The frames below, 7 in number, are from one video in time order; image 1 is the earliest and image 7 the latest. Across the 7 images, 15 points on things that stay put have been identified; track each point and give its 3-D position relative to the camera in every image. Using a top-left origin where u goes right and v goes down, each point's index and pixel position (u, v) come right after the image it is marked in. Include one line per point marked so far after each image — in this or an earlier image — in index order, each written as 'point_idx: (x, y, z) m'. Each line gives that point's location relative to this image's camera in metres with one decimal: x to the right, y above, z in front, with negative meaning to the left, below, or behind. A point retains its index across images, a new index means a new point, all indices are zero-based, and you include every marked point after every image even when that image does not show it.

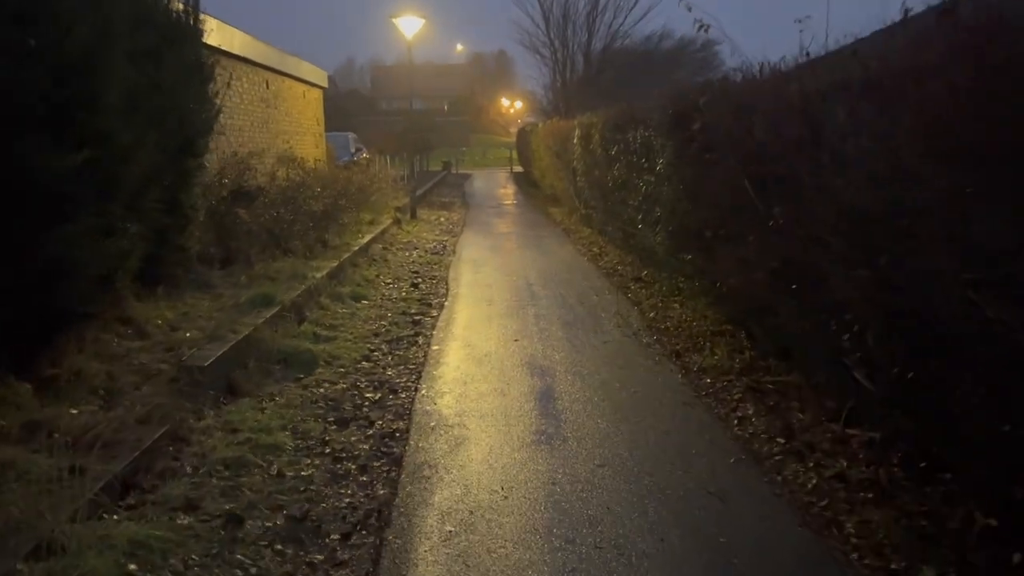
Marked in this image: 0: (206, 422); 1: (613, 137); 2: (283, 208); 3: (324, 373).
0: (-2.0, -0.9, +5.3) m
1: (+1.4, +2.1, +11.1) m
2: (-3.1, +1.1, +11.1) m
3: (-1.5, -0.7, +6.7) m
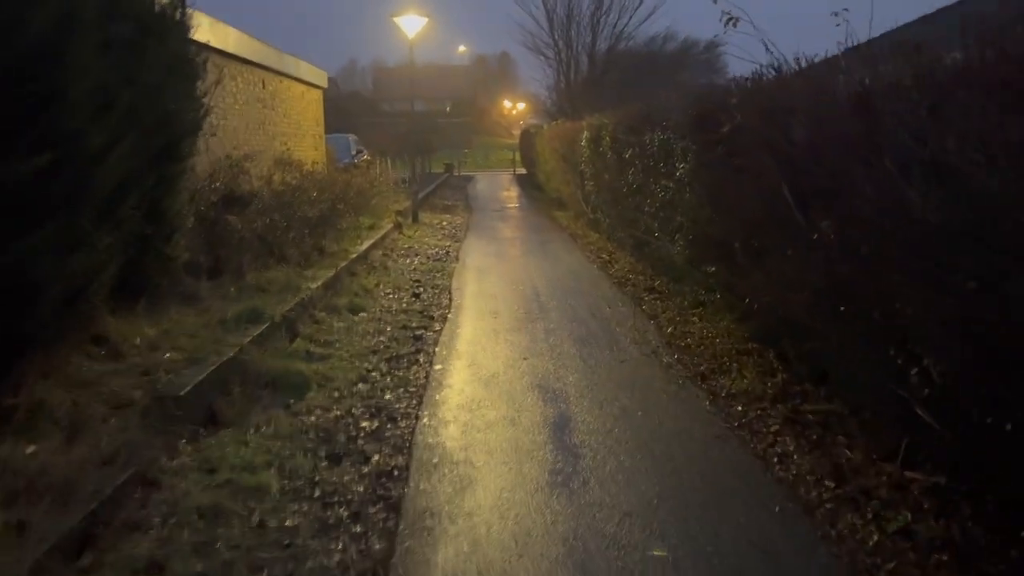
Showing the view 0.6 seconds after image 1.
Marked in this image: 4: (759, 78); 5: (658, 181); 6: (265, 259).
0: (-1.9, -1.0, +4.7) m
1: (+1.5, +1.9, +10.6) m
2: (-3.0, +1.0, +10.6) m
3: (-1.5, -0.8, +6.1) m
4: (+1.8, +1.5, +5.9) m
5: (+1.5, +1.1, +8.6) m
6: (-3.0, +0.4, +10.0) m
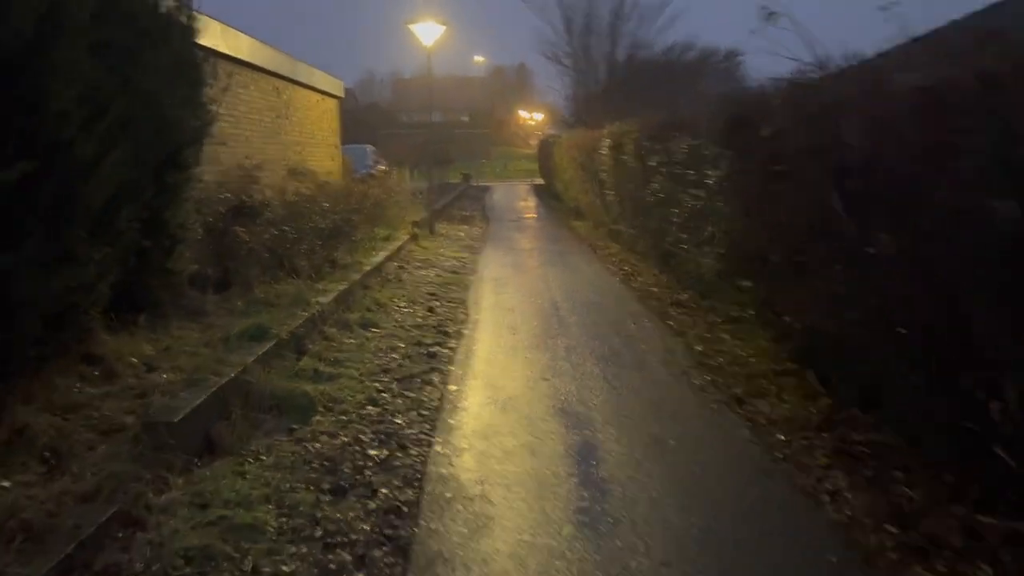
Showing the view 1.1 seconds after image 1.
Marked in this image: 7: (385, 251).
0: (-1.8, -1.1, +4.3) m
1: (+1.7, +1.7, +10.1) m
2: (-2.8, +0.8, +10.2) m
3: (-1.3, -0.9, +5.7) m
4: (+1.9, +1.4, +5.5) m
5: (+1.7, +1.0, +8.1) m
6: (-2.8, +0.2, +9.7) m
7: (-2.1, +0.6, +13.7) m
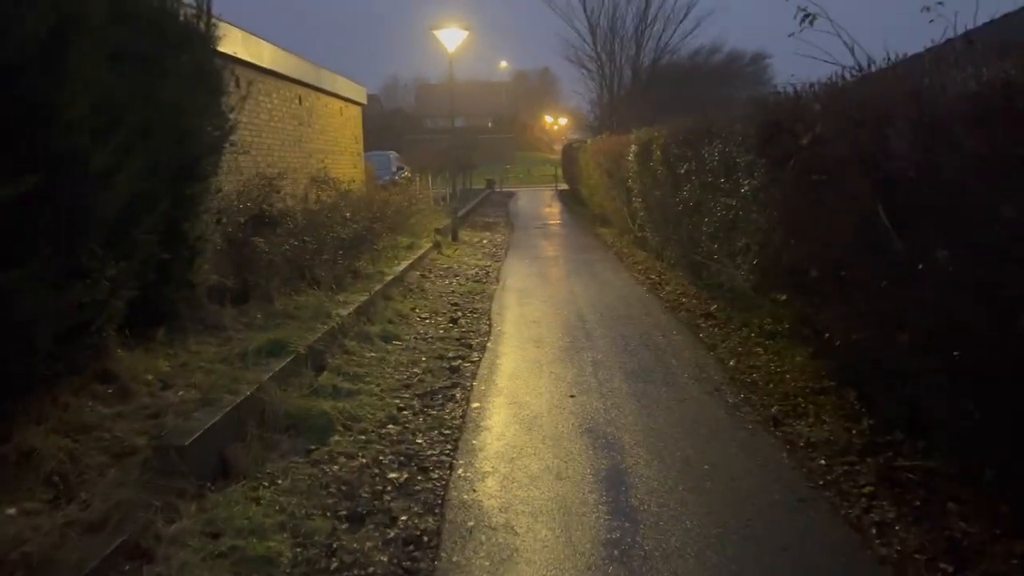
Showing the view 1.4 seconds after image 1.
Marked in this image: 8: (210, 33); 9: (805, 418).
0: (-1.7, -1.2, +4.1) m
1: (+2.0, +1.6, +9.8) m
2: (-2.5, +0.7, +10.0) m
3: (-1.1, -1.0, +5.5) m
4: (+2.1, +1.3, +5.2) m
5: (+2.0, +0.8, +7.8) m
6: (-2.5, +0.1, +9.5) m
7: (-1.7, +0.5, +13.5) m
8: (-2.7, +2.3, +7.4) m
9: (+2.0, -0.9, +5.7) m
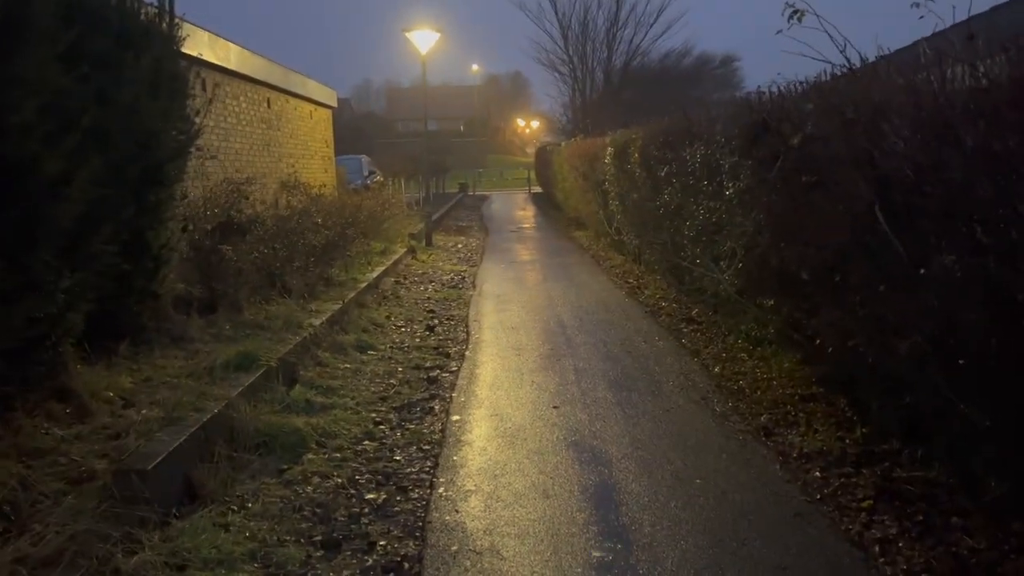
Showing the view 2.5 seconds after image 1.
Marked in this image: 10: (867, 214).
0: (-1.7, -1.3, +3.8) m
1: (+1.7, +1.6, +9.7) m
2: (-2.7, +0.6, +9.7) m
3: (-1.3, -1.1, +5.2) m
4: (+2.0, +1.3, +5.0) m
5: (+1.8, +0.8, +7.7) m
6: (-2.8, 0.0, +9.2) m
7: (-2.1, +0.4, +13.2) m
8: (-2.9, +2.2, +7.1) m
9: (+1.9, -0.9, +5.5) m
10: (+1.9, +0.4, +4.4) m
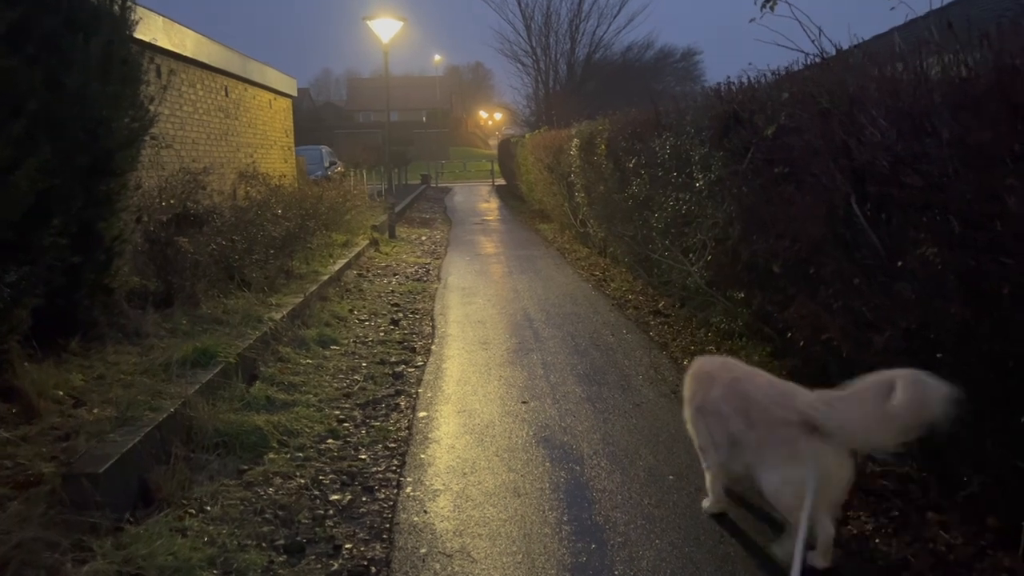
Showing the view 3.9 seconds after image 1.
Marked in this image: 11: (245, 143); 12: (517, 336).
0: (-1.9, -1.2, +3.6) m
1: (+1.3, +1.7, +9.6) m
2: (-3.1, +0.6, +9.5) m
3: (-1.4, -1.1, +5.0) m
4: (+1.8, +1.3, +5.0) m
5: (+1.5, +0.9, +7.6) m
6: (-3.1, 0.0, +8.9) m
7: (-2.7, +0.5, +13.0) m
8: (-3.2, +2.3, +6.8) m
9: (+1.7, -0.9, +5.4) m
10: (+1.7, +0.4, +4.3) m
11: (-4.8, +2.6, +14.6) m
12: (+0.1, -0.5, +8.4) m
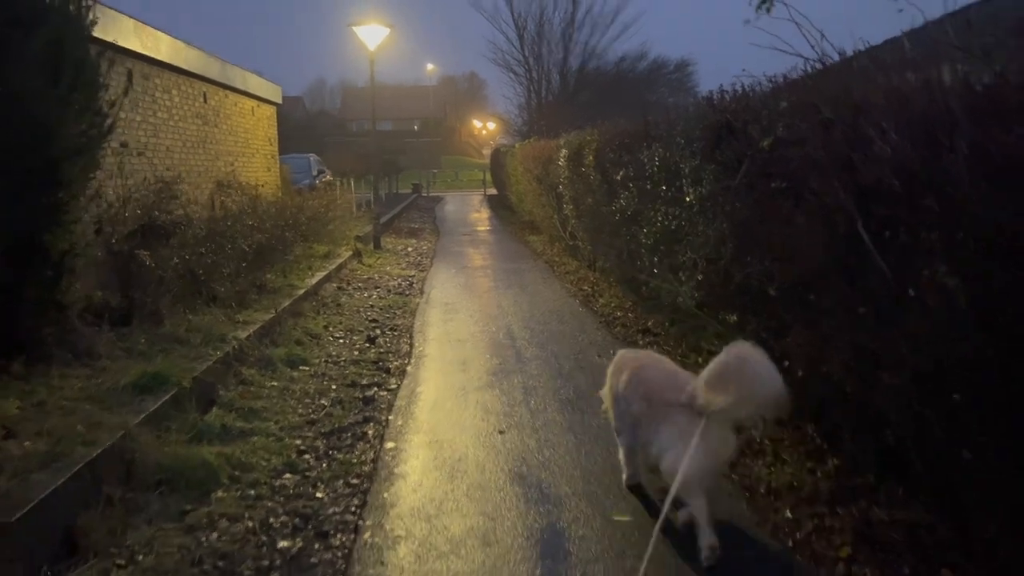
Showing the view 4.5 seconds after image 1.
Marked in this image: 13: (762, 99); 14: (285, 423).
0: (-2.0, -1.3, +3.2) m
1: (+1.2, +1.5, +9.2) m
2: (-3.3, +0.5, +9.0) m
3: (-1.6, -1.2, +4.6) m
4: (+1.6, +1.2, +4.6) m
5: (+1.3, +0.7, +7.2) m
6: (-3.3, -0.1, +8.5) m
7: (-2.9, +0.3, +12.5) m
8: (-3.4, +2.1, +6.4) m
9: (+1.5, -1.0, +5.0) m
10: (+1.6, +0.3, +3.9) m
11: (-5.0, +2.4, +14.2) m
12: (-0.1, -0.7, +7.9) m
13: (+1.5, +1.2, +5.1) m
14: (-1.6, -1.0, +5.9) m
